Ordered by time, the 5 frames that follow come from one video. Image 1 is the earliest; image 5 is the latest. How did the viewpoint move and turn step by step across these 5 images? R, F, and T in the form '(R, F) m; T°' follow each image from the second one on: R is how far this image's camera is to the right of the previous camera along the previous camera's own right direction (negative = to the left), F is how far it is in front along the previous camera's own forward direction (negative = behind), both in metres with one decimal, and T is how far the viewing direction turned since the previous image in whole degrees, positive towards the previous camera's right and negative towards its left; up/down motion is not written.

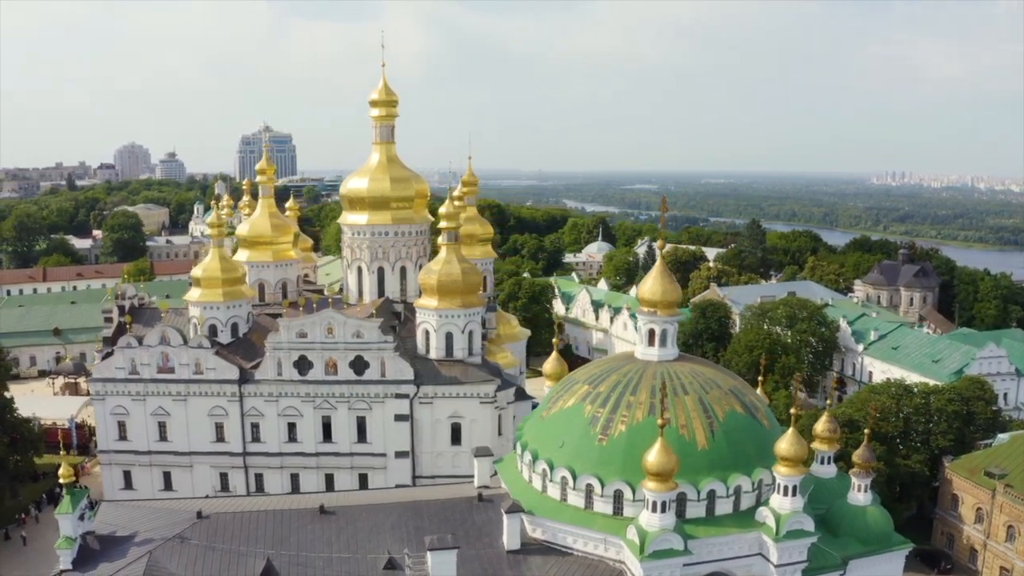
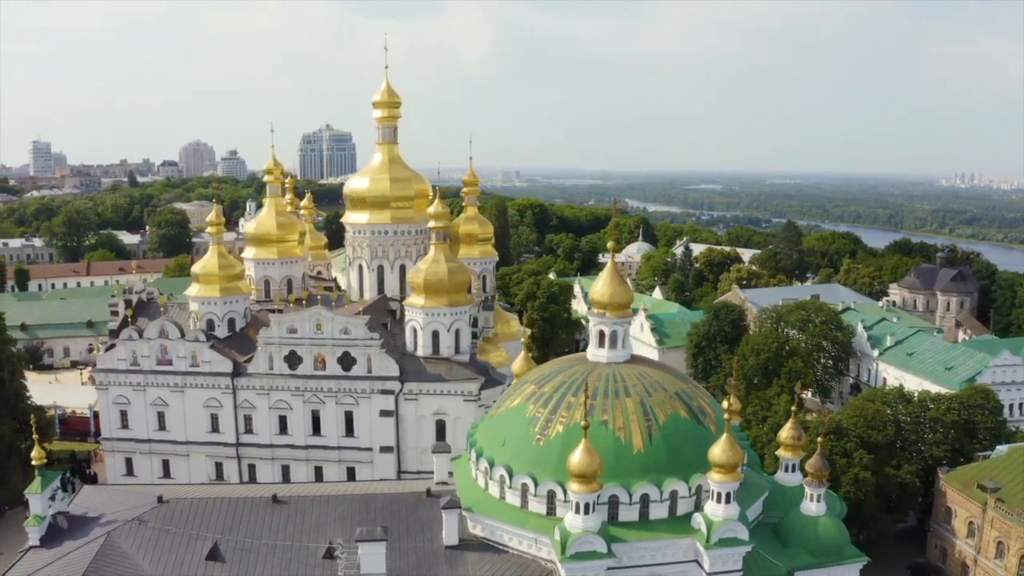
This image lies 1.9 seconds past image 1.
(+3.0, -0.1) m; -4°
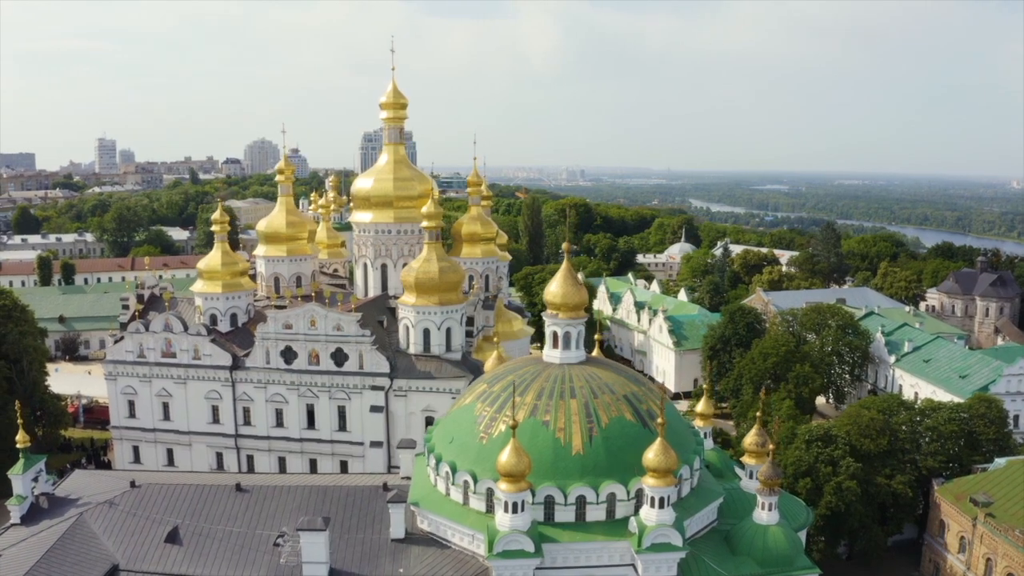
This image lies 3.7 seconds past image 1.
(+2.9, -0.1) m; -4°
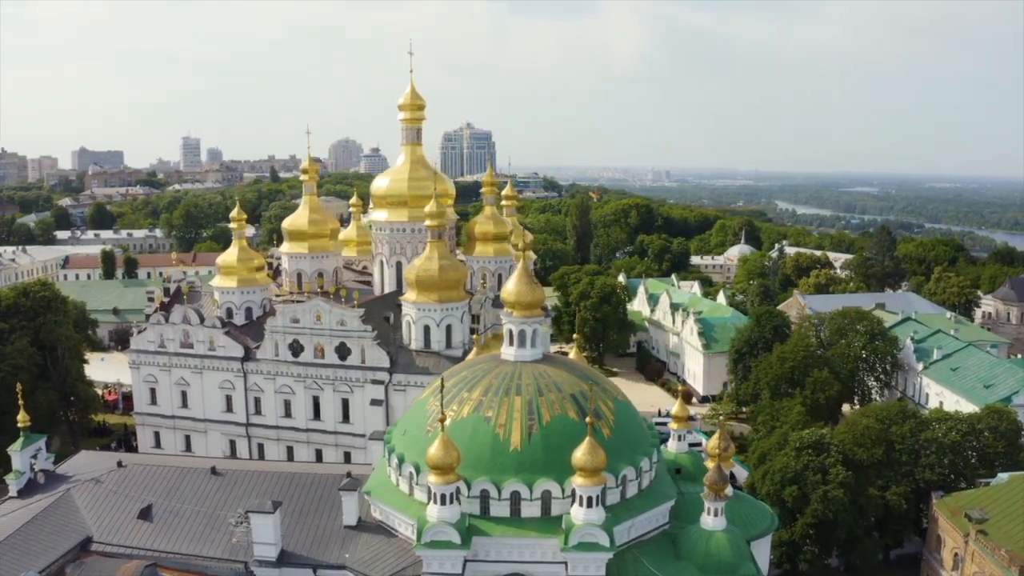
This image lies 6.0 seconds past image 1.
(+3.5, -0.2) m; -6°
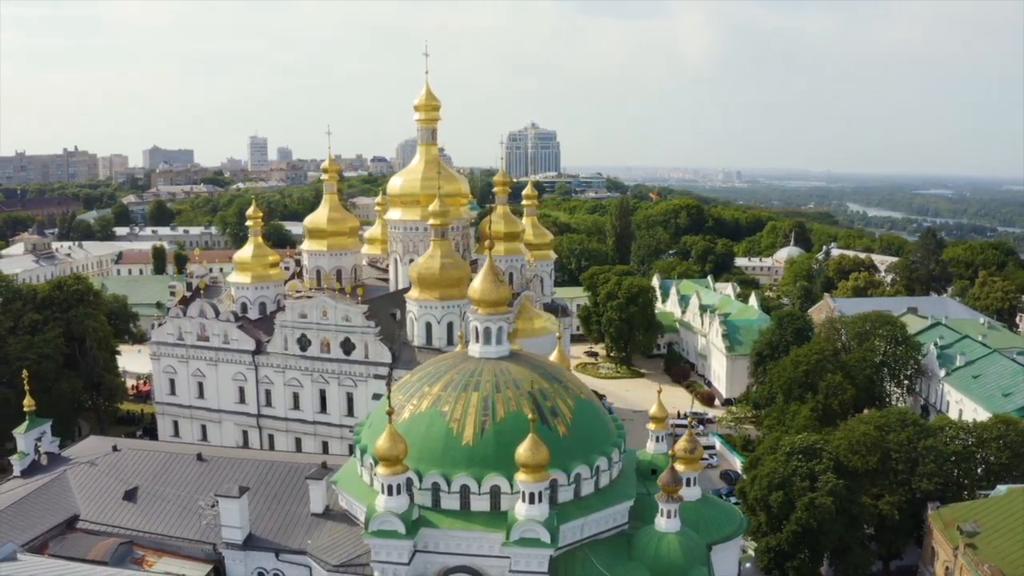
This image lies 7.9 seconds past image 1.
(+2.8, -0.2) m; -5°
